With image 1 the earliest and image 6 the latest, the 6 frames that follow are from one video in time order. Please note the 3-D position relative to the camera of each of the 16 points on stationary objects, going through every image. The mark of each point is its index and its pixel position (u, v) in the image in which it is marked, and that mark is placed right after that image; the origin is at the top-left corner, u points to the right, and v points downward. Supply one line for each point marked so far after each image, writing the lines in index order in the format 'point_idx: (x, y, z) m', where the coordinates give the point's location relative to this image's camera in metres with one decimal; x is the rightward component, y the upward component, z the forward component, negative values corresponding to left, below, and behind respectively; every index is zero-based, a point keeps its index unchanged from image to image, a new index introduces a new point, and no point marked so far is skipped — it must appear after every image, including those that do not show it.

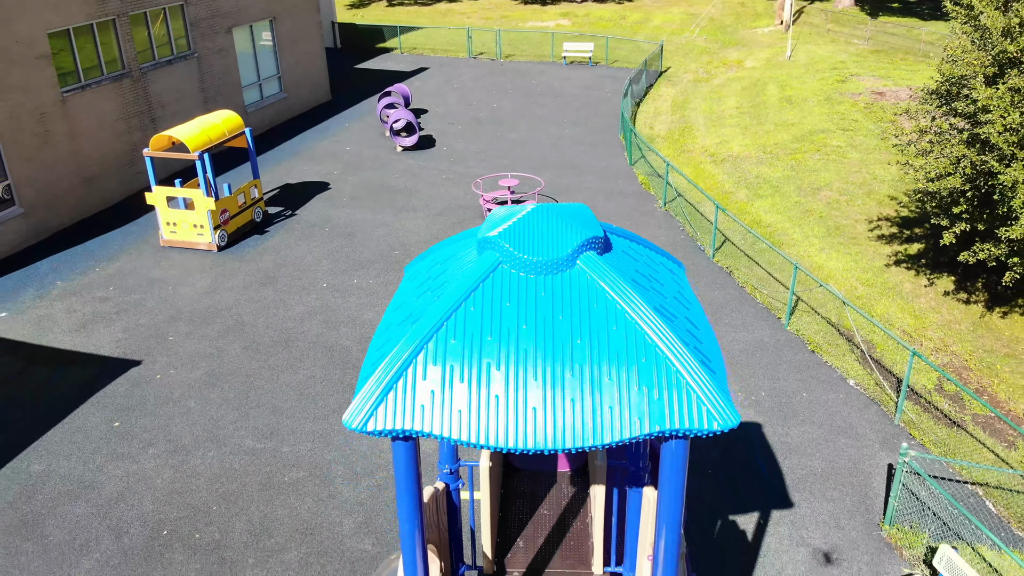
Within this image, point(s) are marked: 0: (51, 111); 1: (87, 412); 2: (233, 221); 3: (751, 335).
0: (-5.2, +2.0, +15.8) m
1: (-3.2, -0.9, +10.5) m
2: (-3.1, +0.8, +15.5) m
3: (+2.2, -0.5, +12.7) m
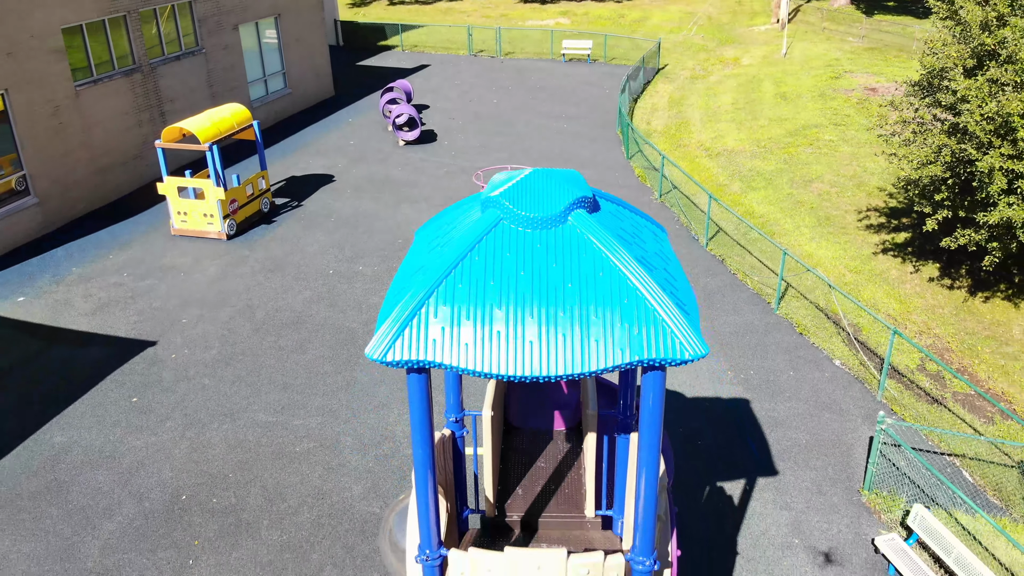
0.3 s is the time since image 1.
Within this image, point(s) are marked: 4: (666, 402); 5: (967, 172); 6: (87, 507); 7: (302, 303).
0: (-5.2, +2.1, +16.2) m
1: (-3.2, -0.8, +11.0) m
2: (-3.1, +0.9, +16.0) m
3: (+2.2, -0.3, +13.2) m
4: (+1.2, -0.9, +10.7) m
5: (+3.8, +1.0, +11.6) m
6: (-2.7, -1.4, +8.9) m
7: (-2.0, -0.2, +13.3) m
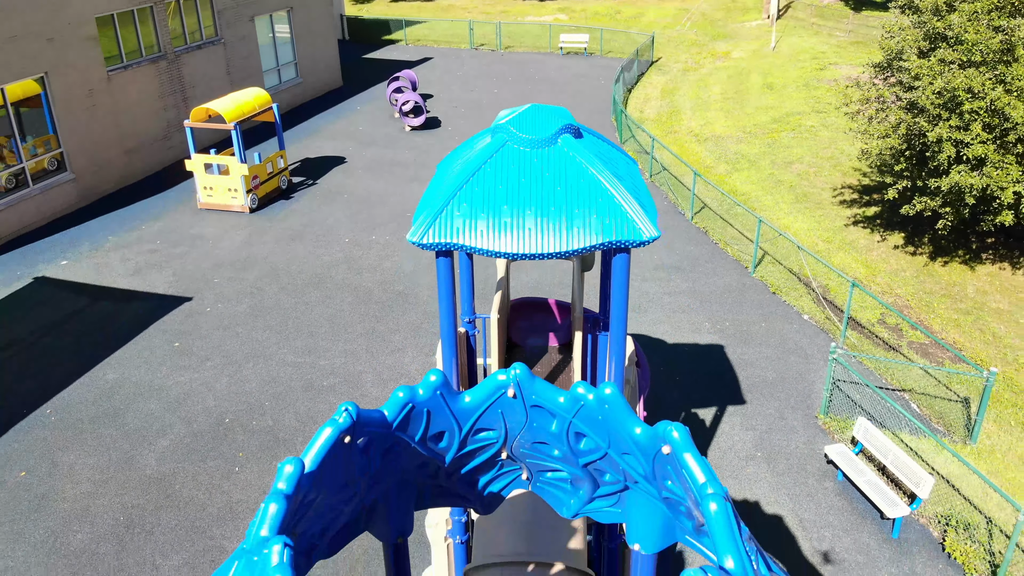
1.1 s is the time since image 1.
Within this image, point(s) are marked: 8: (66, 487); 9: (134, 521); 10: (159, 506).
0: (-5.2, +2.5, +17.5) m
1: (-3.2, -0.4, +12.3) m
2: (-3.1, +1.3, +17.3) m
3: (+2.2, +0.1, +14.5) m
4: (+1.2, -0.5, +12.0) m
5: (+3.8, +1.3, +12.9) m
6: (-2.7, -1.0, +10.2) m
7: (-2.0, +0.2, +14.6) m
8: (-3.0, -1.3, +9.3) m
9: (-2.4, -1.5, +8.7) m
10: (-2.2, -1.4, +8.9) m
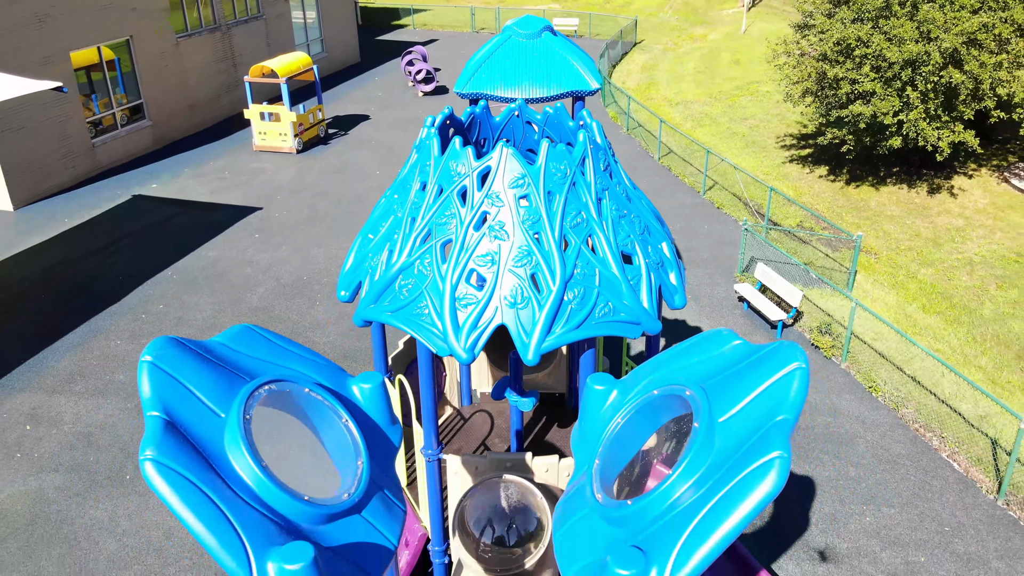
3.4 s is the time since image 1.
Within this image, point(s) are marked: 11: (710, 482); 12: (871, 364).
0: (-5.2, +3.6, +21.3) m
1: (-3.2, +0.7, +16.0) m
2: (-3.1, +2.3, +21.0) m
3: (+2.2, +1.1, +18.2) m
4: (+1.2, +0.6, +15.7) m
5: (+3.8, +2.4, +16.7) m
6: (-2.7, +0.1, +13.9) m
7: (-2.0, +1.3, +18.3) m
8: (-3.0, -0.2, +13.0) m
9: (-2.3, -0.4, +12.4) m
10: (-2.2, -0.3, +12.6) m
11: (+0.4, -0.4, +3.2) m
12: (+3.0, -0.6, +11.6) m
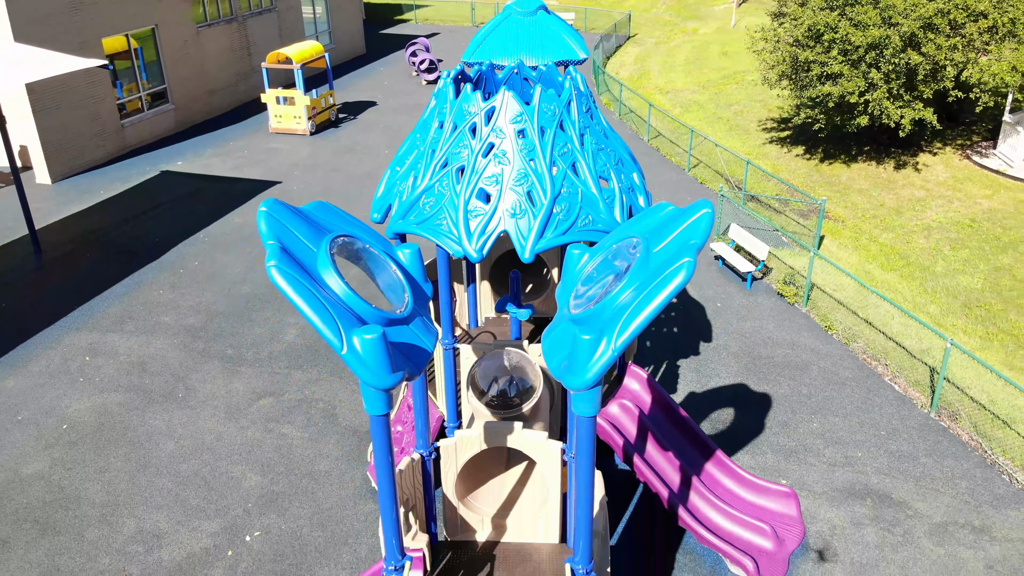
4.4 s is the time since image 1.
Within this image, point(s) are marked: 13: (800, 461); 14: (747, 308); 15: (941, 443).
0: (-5.2, +4.0, +22.7) m
1: (-3.2, +1.1, +17.5) m
2: (-3.1, +2.8, +22.5) m
3: (+2.1, +1.6, +19.7) m
4: (+1.2, +1.0, +17.2) m
5: (+3.8, +2.9, +18.2) m
6: (-2.7, +0.5, +15.4) m
7: (-2.0, +1.7, +19.8) m
8: (-3.0, +0.2, +14.5) m
9: (-2.4, +0.1, +13.9) m
10: (-2.2, +0.1, +14.1) m
11: (+0.4, 0.0, +4.7) m
12: (+3.0, -0.2, +13.0) m
13: (+2.0, -1.2, +9.5) m
14: (+2.2, -0.2, +13.1) m
15: (+3.1, -1.1, +10.0) m
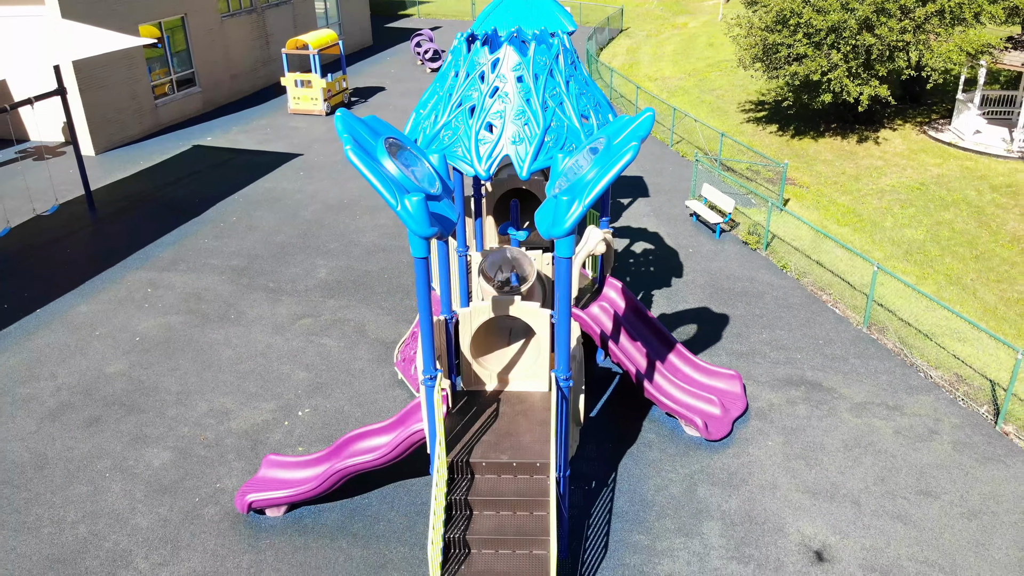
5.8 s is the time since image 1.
0: (-5.3, +4.6, +24.8) m
1: (-3.2, +1.7, +19.5) m
2: (-3.2, +3.3, +24.5) m
3: (+2.1, +2.2, +21.7) m
4: (+1.2, +1.6, +19.2) m
5: (+3.8, +3.4, +20.2) m
6: (-2.7, +1.1, +17.4) m
7: (-2.0, +2.3, +21.8) m
8: (-3.0, +0.8, +16.5) m
9: (-2.4, +0.6, +15.9) m
10: (-2.2, +0.7, +16.1) m
11: (+0.4, +0.6, +6.7) m
12: (+3.0, +0.4, +15.1) m
13: (+2.0, -0.6, +11.5) m
14: (+2.2, +0.4, +15.2) m
15: (+3.1, -0.5, +12.1) m
